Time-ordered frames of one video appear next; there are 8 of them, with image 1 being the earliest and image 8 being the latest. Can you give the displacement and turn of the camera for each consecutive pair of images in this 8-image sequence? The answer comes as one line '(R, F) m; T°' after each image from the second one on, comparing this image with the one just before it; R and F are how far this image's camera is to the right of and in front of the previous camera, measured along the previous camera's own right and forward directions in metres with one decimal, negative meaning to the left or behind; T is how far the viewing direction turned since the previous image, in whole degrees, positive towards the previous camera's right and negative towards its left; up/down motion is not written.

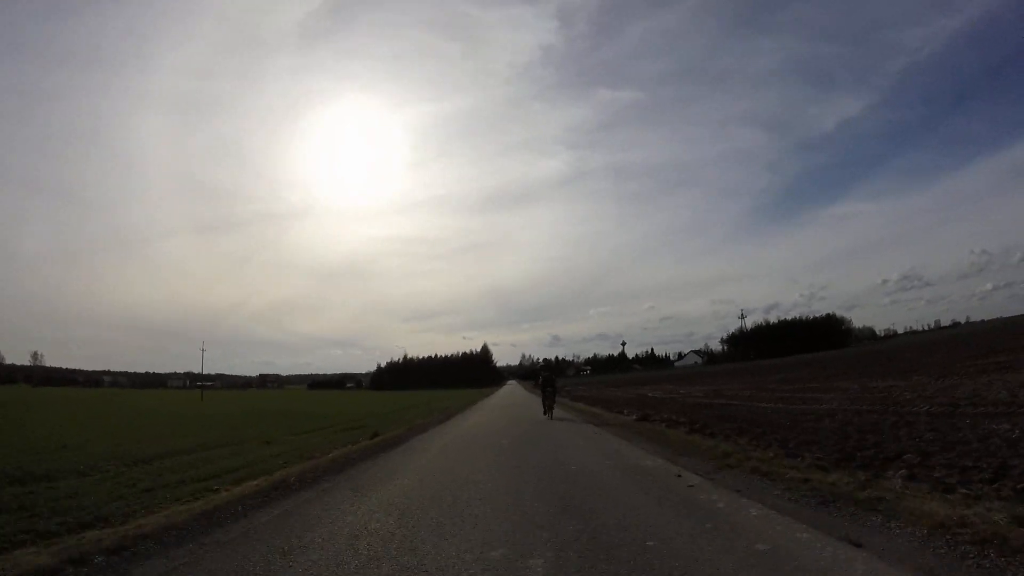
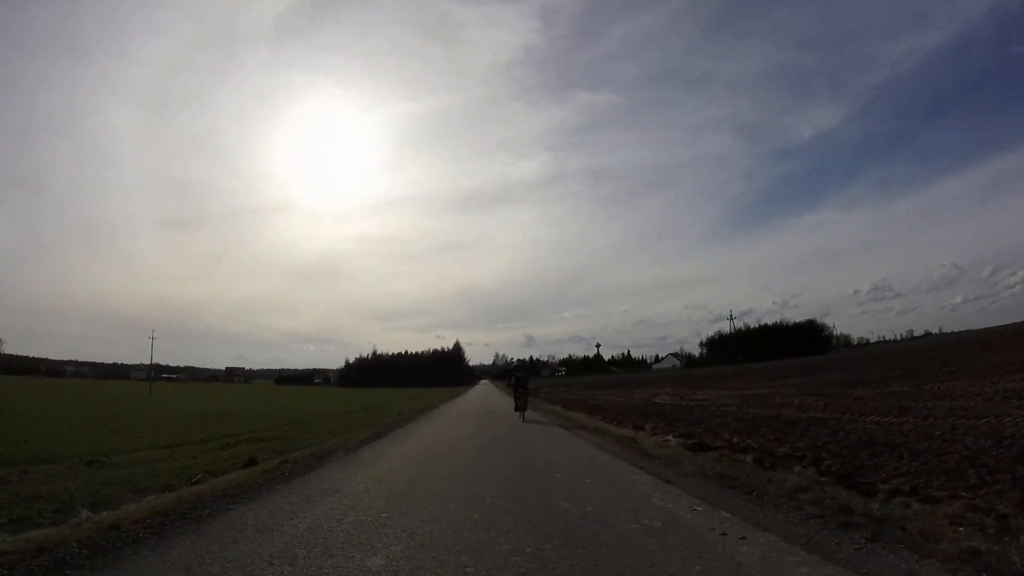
(0.0, +2.1) m; +2°
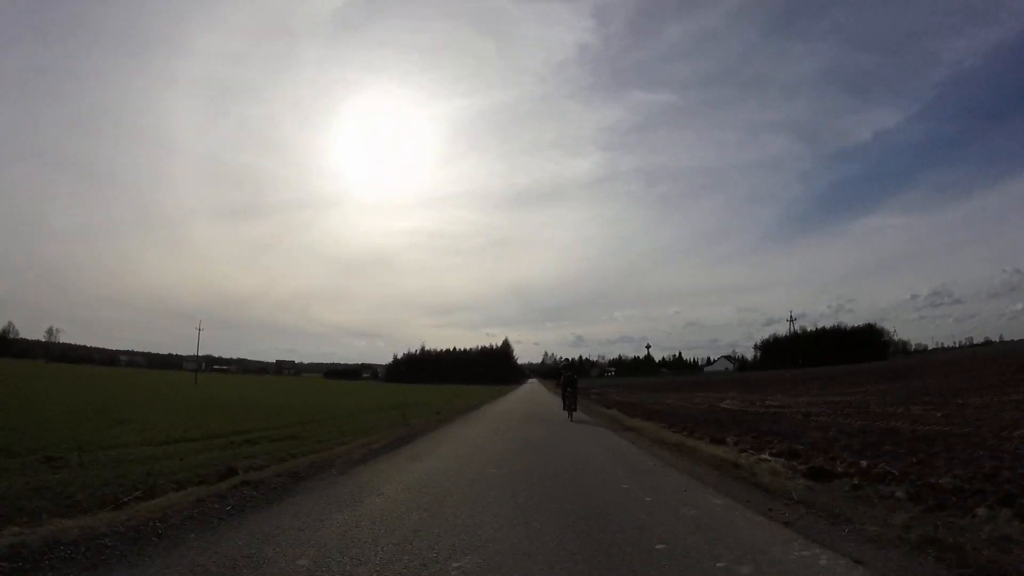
(0.0, +0.8) m; -4°
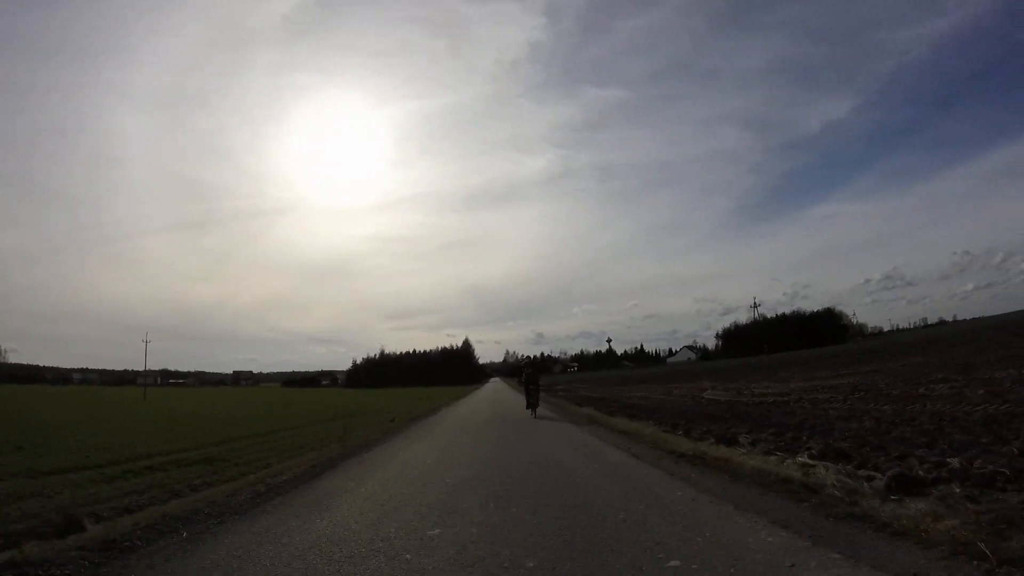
(0.0, +0.7) m; +3°
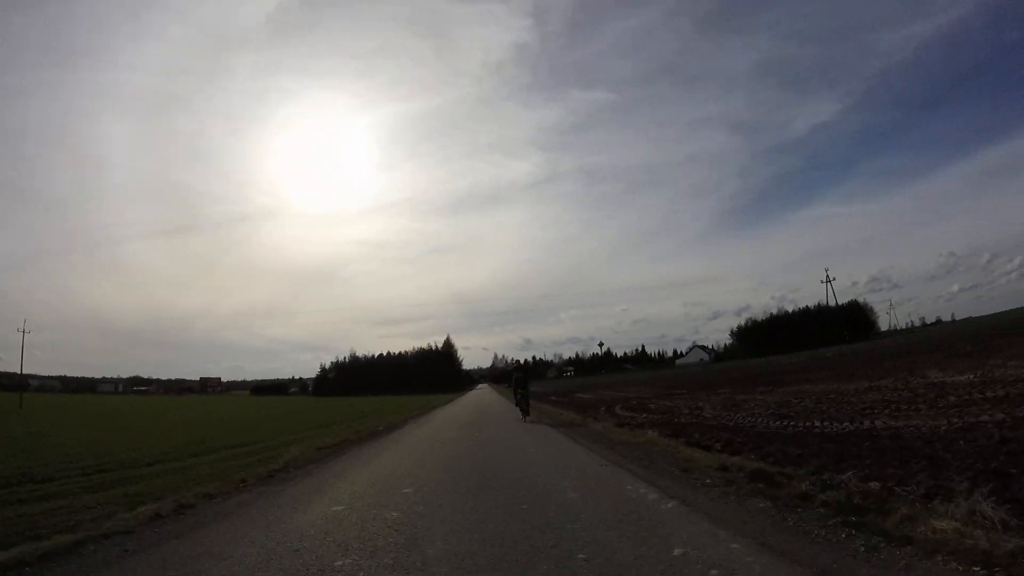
(-0.1, +7.0) m; +1°
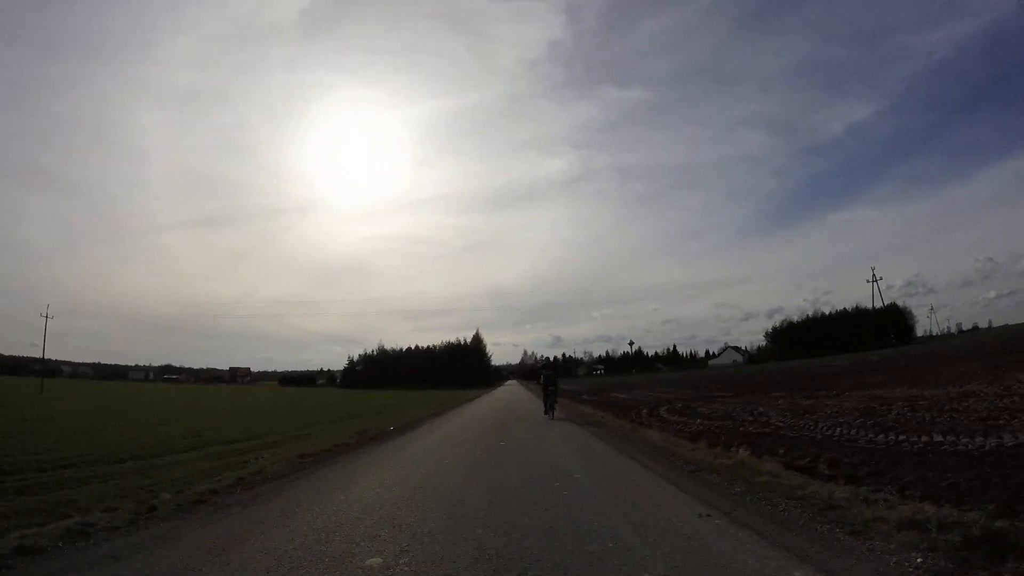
(-0.1, +0.6) m; -2°
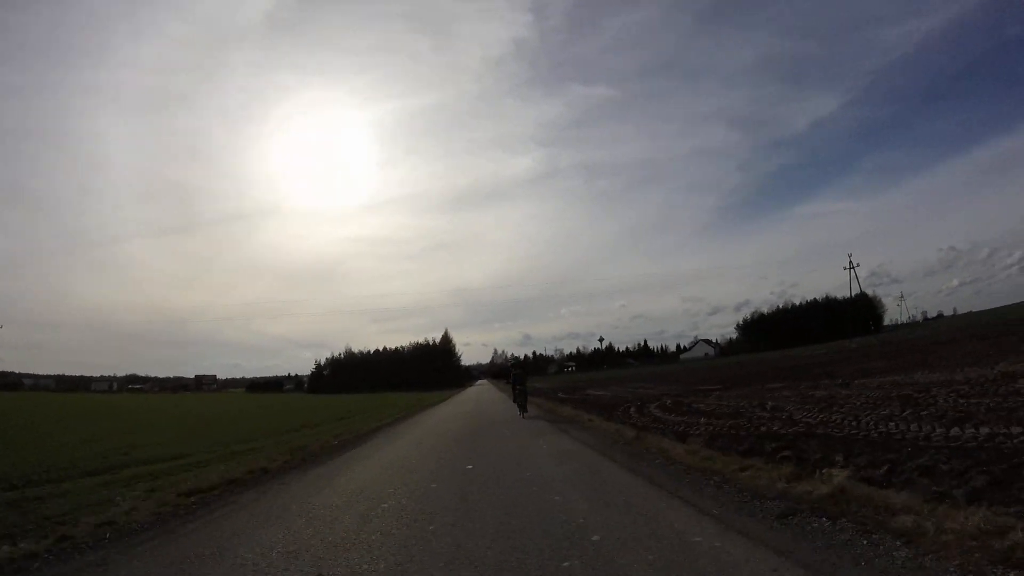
(0.0, +0.8) m; +2°
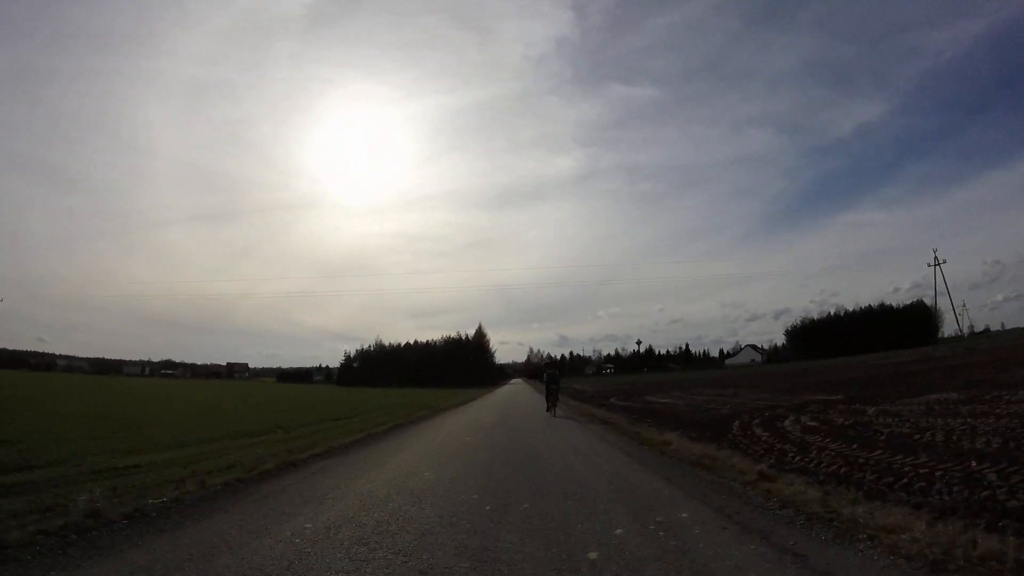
(-0.1, +2.0) m; -3°
